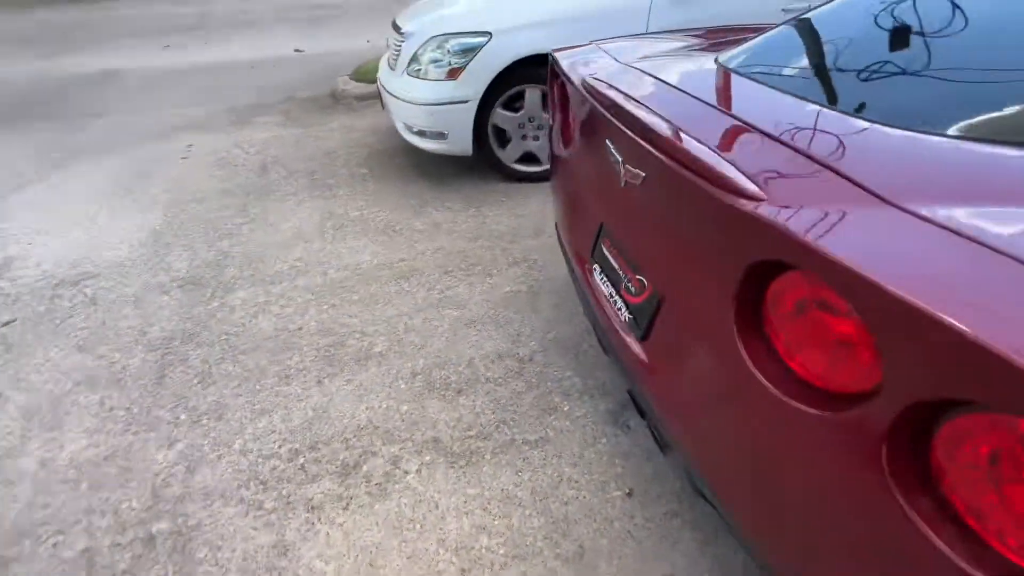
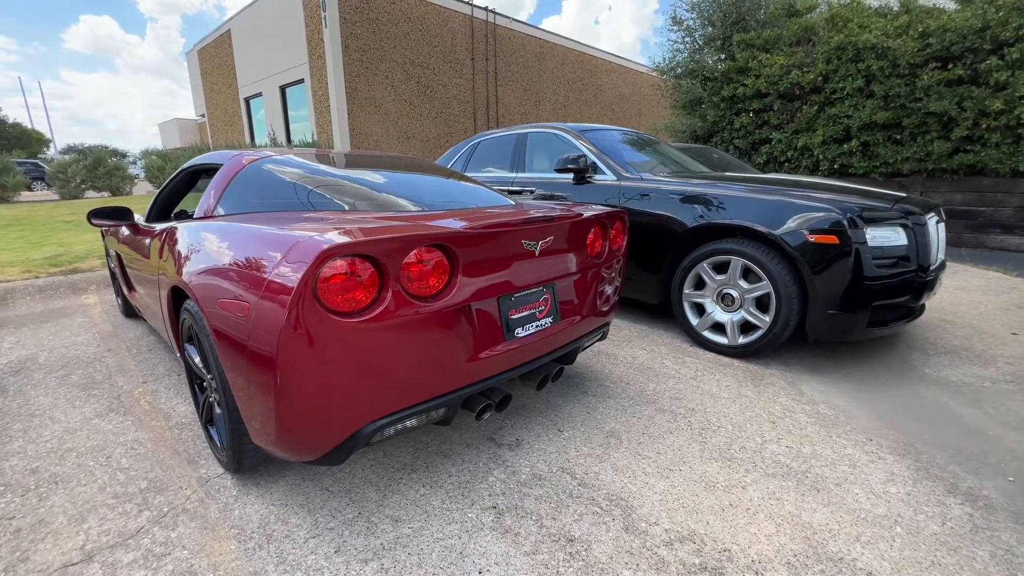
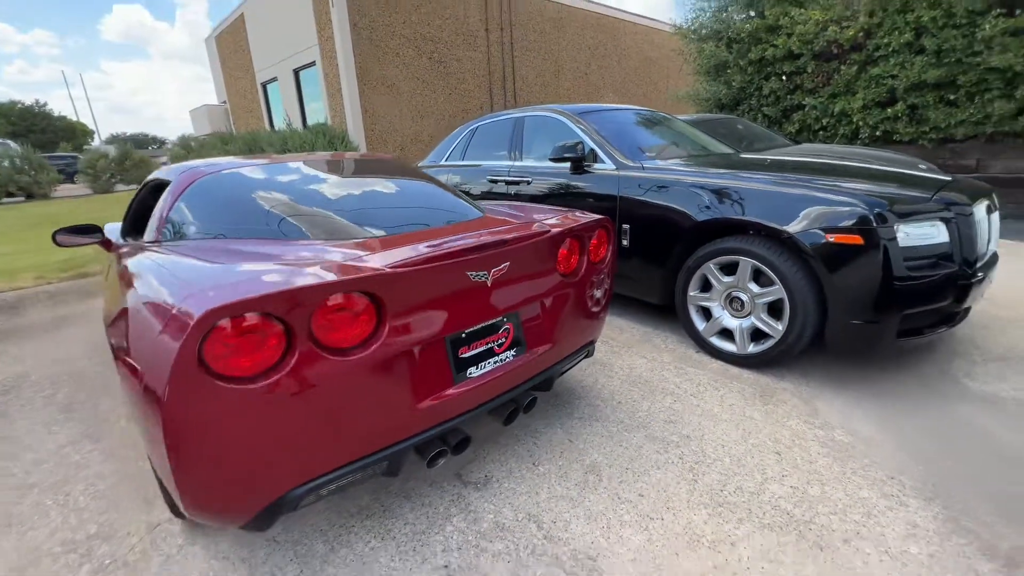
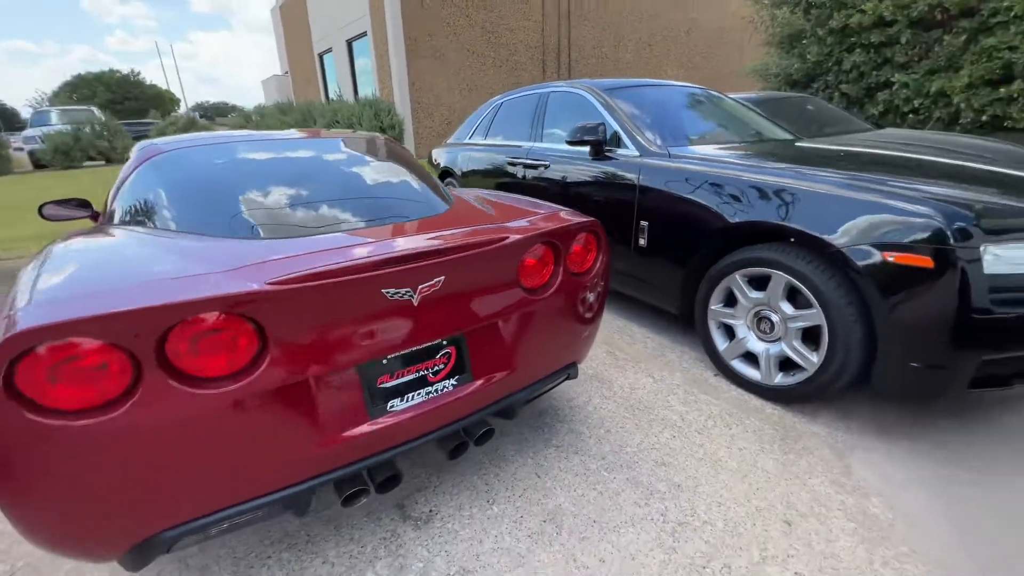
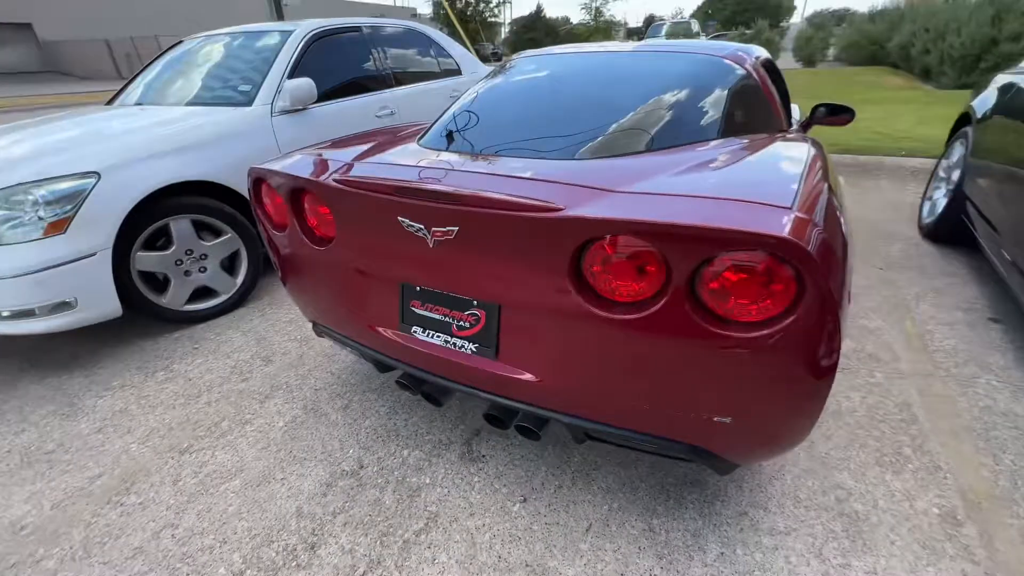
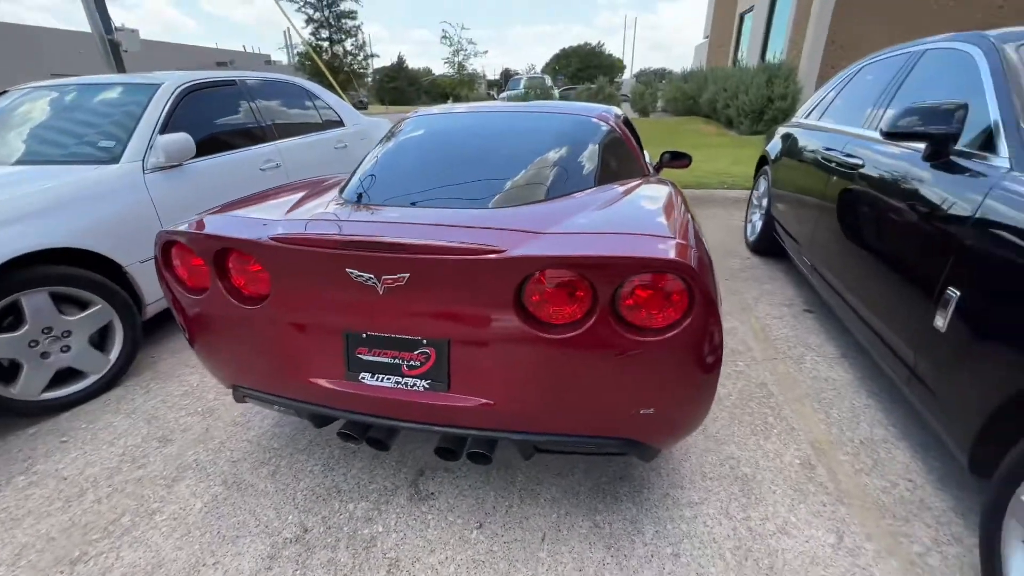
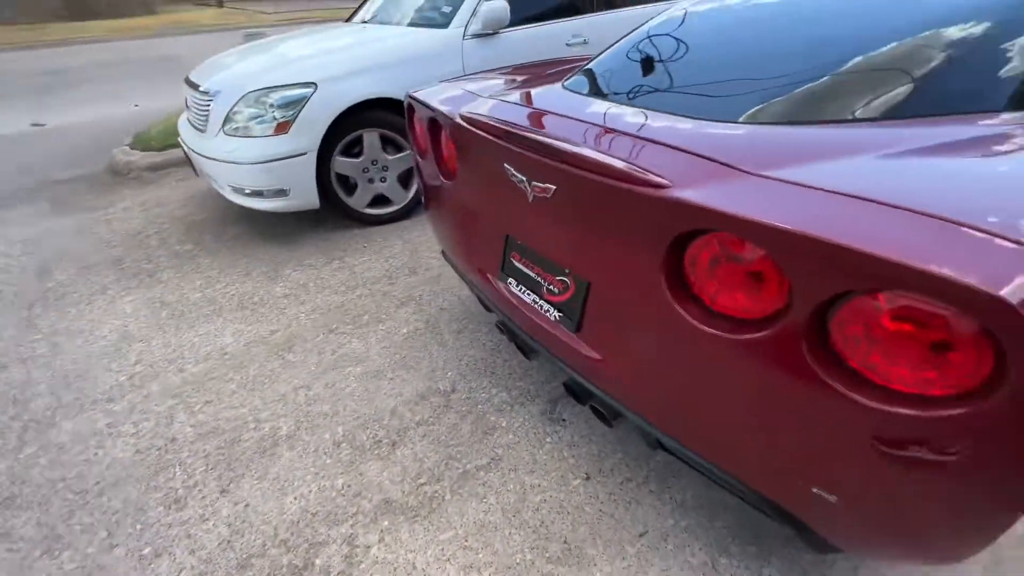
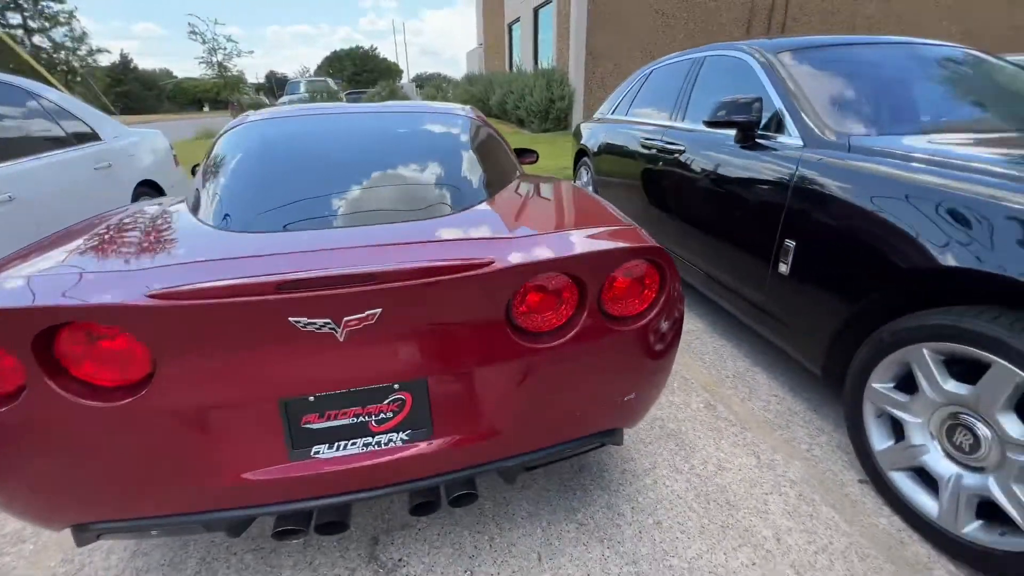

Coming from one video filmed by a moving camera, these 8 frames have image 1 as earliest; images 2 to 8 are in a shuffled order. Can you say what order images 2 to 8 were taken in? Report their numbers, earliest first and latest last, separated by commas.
7, 5, 6, 8, 4, 3, 2
